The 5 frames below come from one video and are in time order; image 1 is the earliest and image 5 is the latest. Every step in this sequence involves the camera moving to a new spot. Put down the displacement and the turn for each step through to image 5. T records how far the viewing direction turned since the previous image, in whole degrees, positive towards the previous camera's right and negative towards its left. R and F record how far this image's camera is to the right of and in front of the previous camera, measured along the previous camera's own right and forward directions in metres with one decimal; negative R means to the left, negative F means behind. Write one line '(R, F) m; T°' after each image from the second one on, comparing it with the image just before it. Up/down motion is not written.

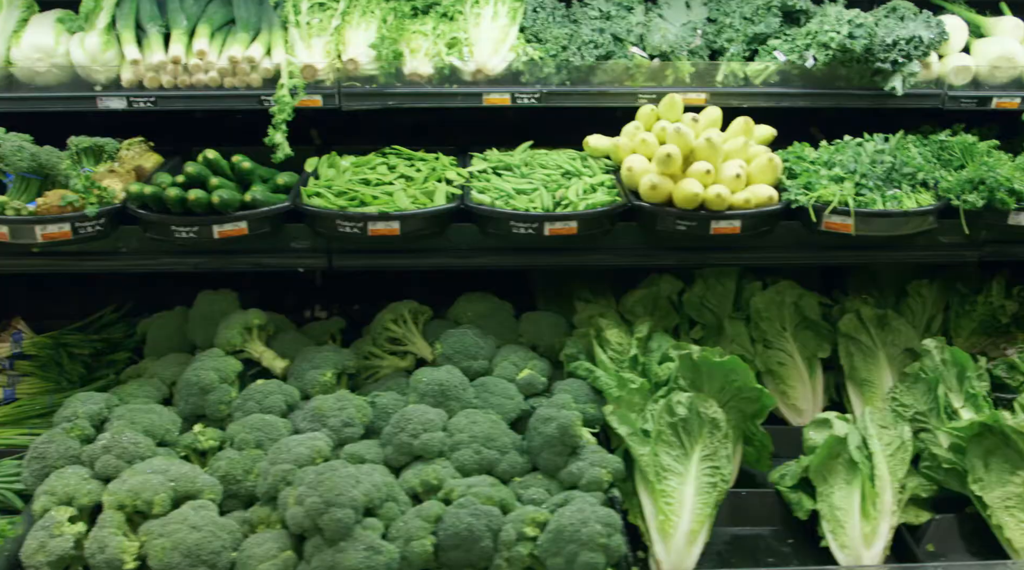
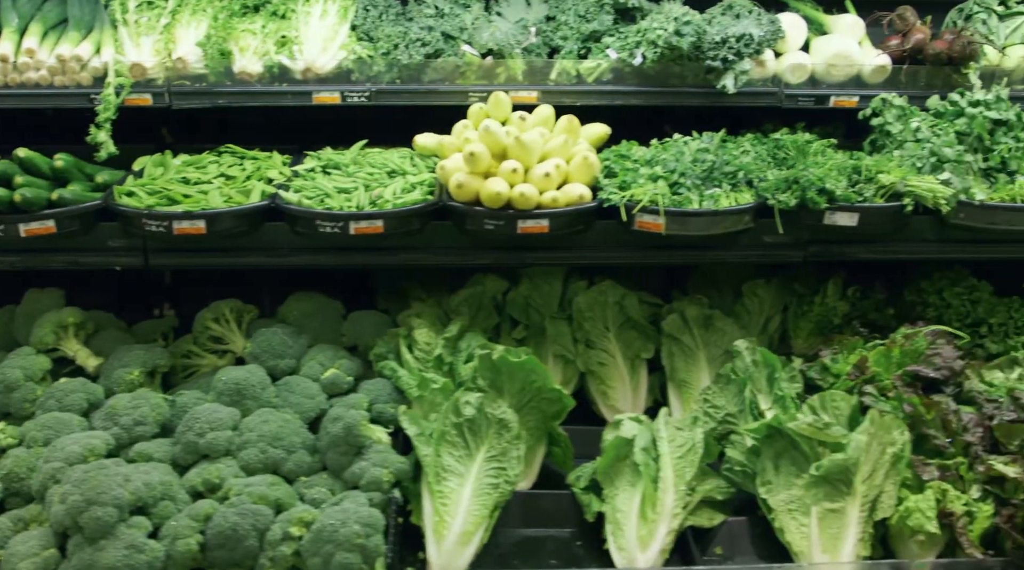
(+0.6, 0.0) m; -1°
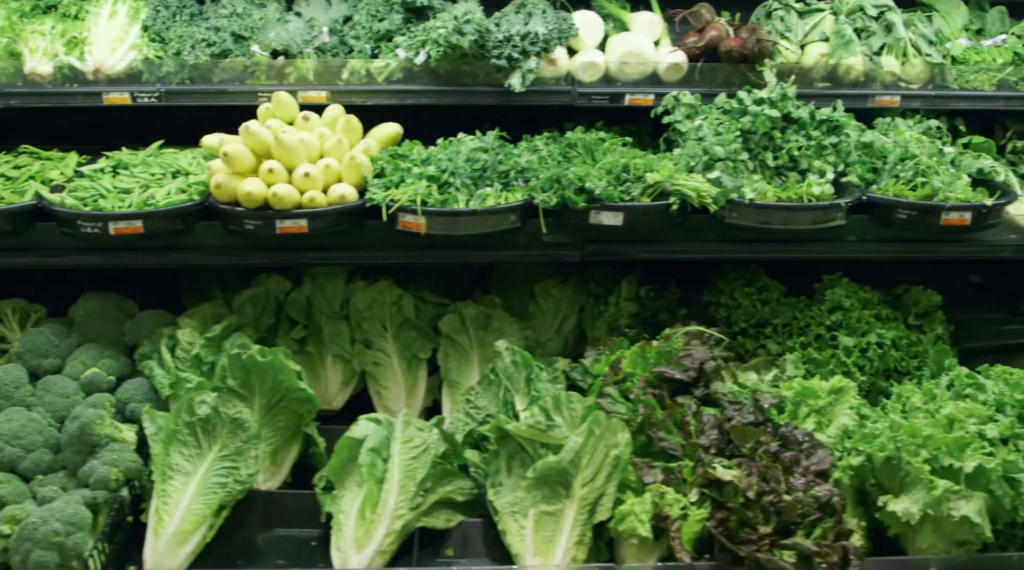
(+0.7, 0.0) m; -1°
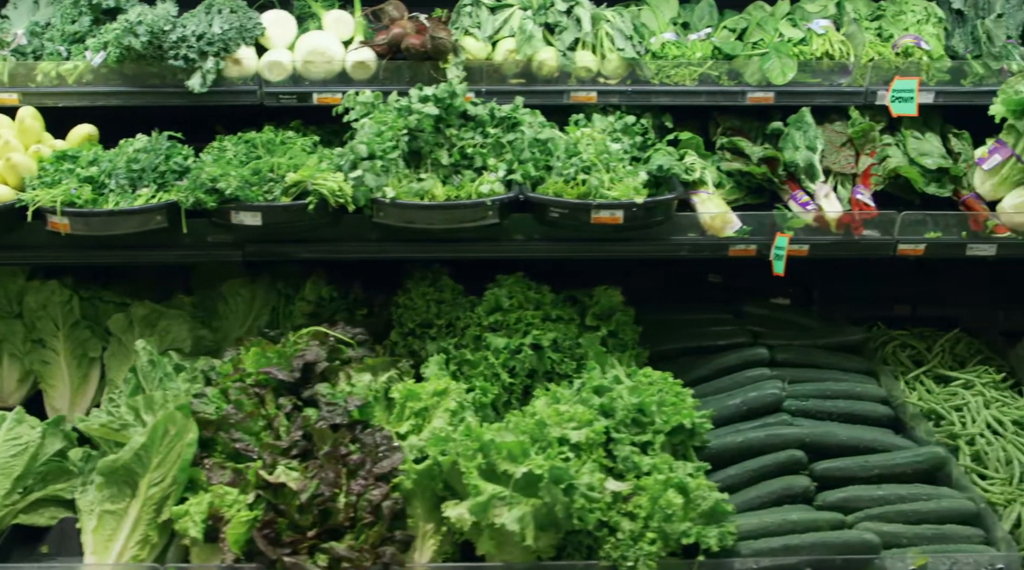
(+1.1, +0.1) m; -3°
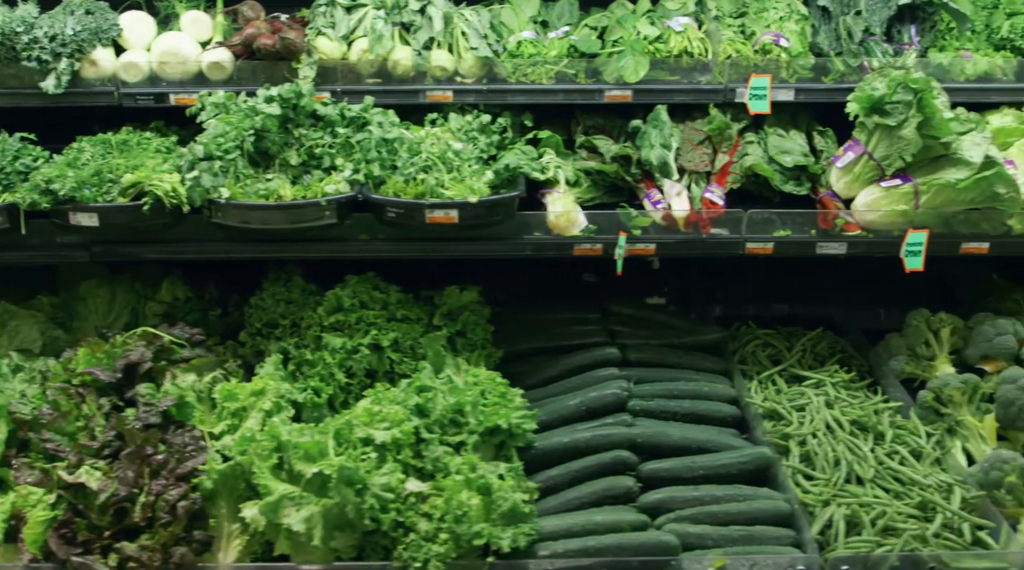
(+0.5, 0.0) m; -1°
